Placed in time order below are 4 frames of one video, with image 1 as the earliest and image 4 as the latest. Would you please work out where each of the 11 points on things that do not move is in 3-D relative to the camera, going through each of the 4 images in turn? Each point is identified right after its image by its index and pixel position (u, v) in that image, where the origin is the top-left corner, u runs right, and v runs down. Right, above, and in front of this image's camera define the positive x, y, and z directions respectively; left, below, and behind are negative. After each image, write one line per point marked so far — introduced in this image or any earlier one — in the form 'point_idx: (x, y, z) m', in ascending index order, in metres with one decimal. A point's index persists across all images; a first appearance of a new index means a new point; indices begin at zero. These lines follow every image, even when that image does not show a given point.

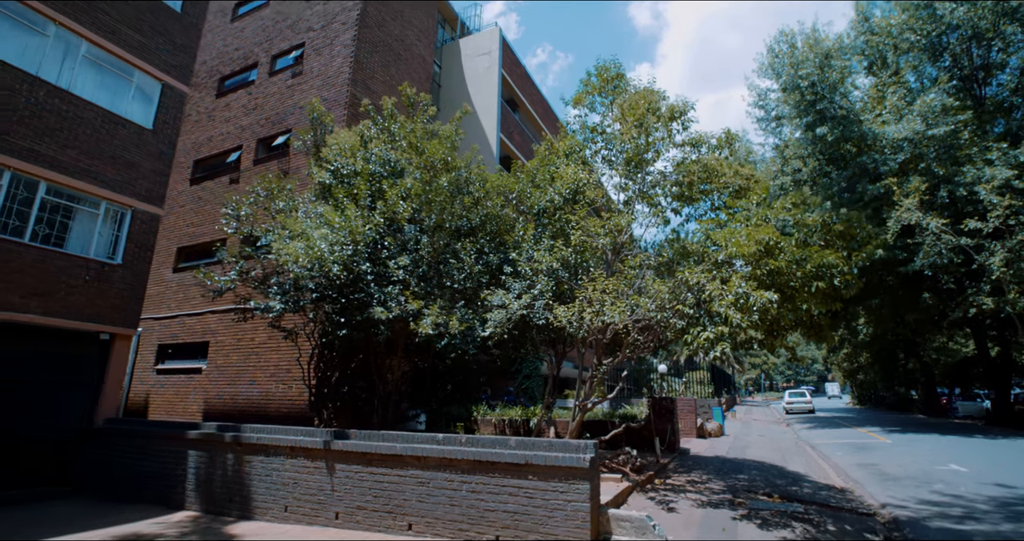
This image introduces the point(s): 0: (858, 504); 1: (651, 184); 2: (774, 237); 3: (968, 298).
0: (+4.8, -3.2, +7.8) m
1: (+2.4, +1.6, +10.0) m
2: (+4.0, +0.4, +8.6) m
3: (+14.7, -0.9, +18.0) m
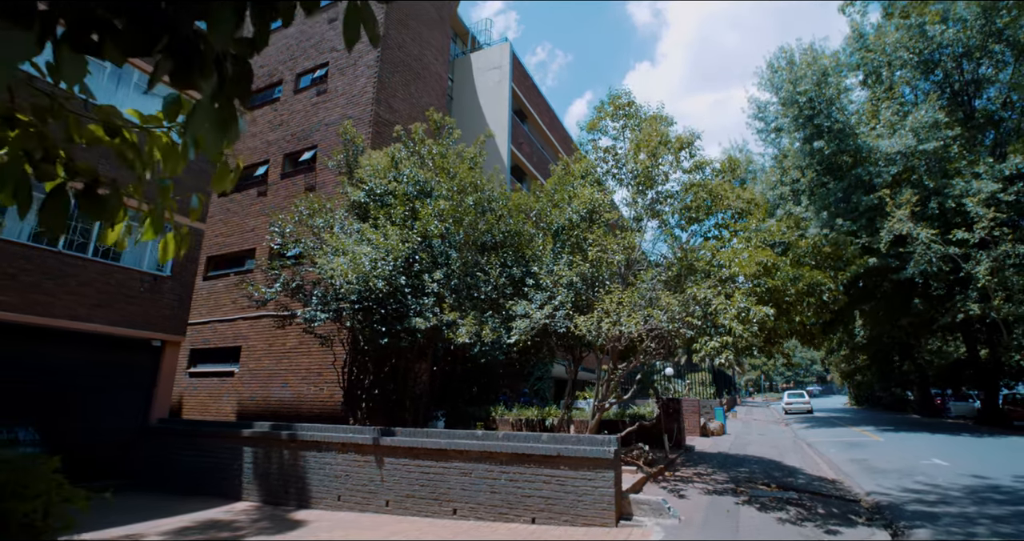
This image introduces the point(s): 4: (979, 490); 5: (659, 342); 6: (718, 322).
0: (+5.3, -3.5, +8.8) m
1: (+2.8, +1.4, +11.0) m
2: (+4.4, +0.2, +9.6) m
3: (+15.1, -1.1, +19.0) m
4: (+7.1, -3.3, +8.5) m
5: (+2.7, -1.3, +10.1) m
6: (+3.3, -0.8, +9.0) m
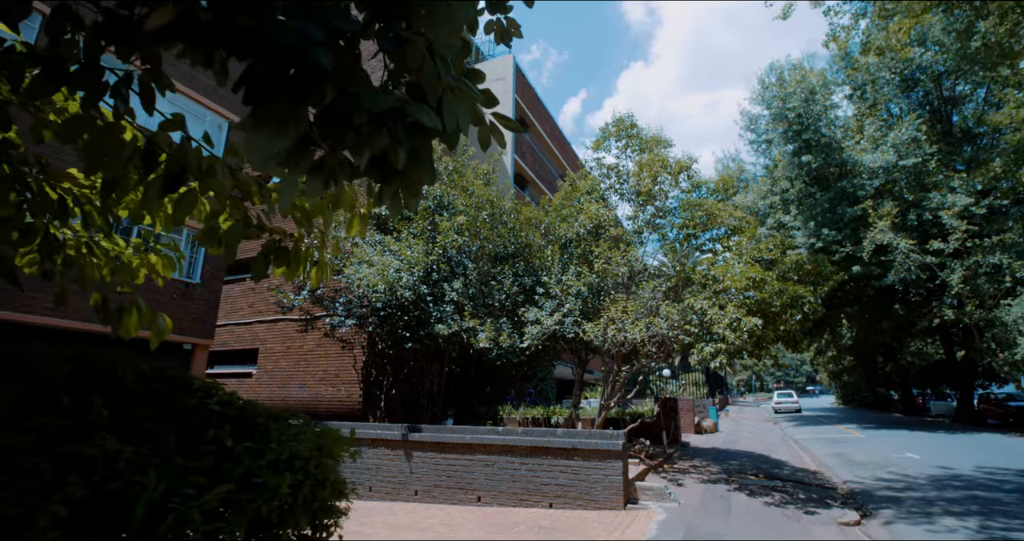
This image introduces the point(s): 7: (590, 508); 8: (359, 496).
0: (+5.5, -3.7, +9.8) m
1: (+3.1, +1.2, +12.0) m
2: (+4.7, 0.0, +10.6) m
3: (+15.3, -1.4, +20.2) m
4: (+7.4, -3.6, +9.5) m
5: (+2.9, -1.5, +11.1) m
6: (+3.6, -1.1, +10.1) m
7: (+1.1, -3.4, +8.1) m
8: (-2.7, -4.0, +9.9) m
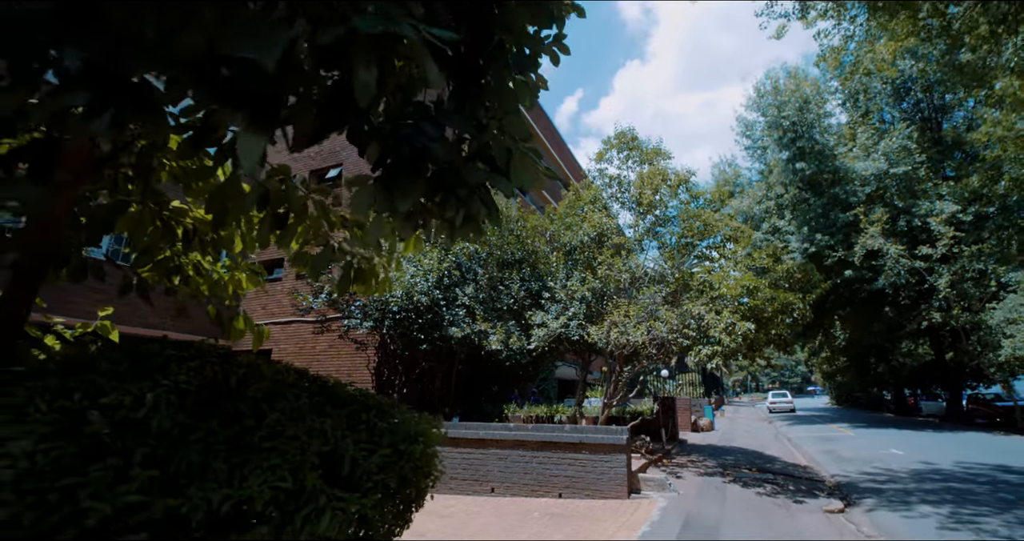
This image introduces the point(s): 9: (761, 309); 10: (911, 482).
0: (+5.7, -3.9, +10.5) m
1: (+3.3, +1.0, +12.7) m
2: (+4.9, -0.2, +11.3) m
3: (+15.4, -1.6, +21.0) m
4: (+7.5, -3.7, +10.2) m
5: (+3.1, -1.6, +11.8) m
6: (+3.8, -1.2, +10.8) m
7: (+1.3, -3.6, +8.8) m
8: (-2.5, -4.1, +10.5) m
9: (+5.3, -0.8, +11.9) m
10: (+6.7, -3.6, +9.4) m
